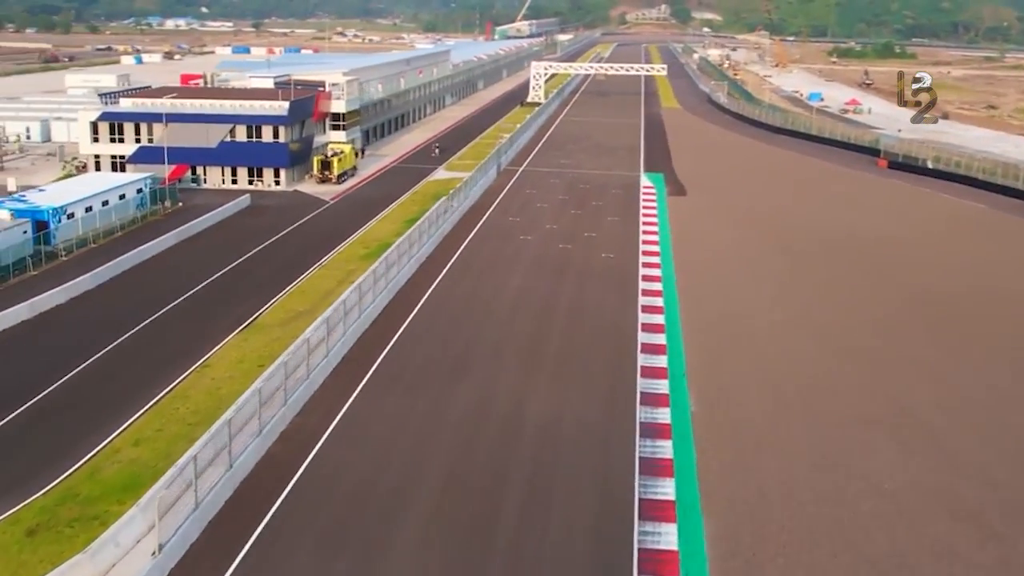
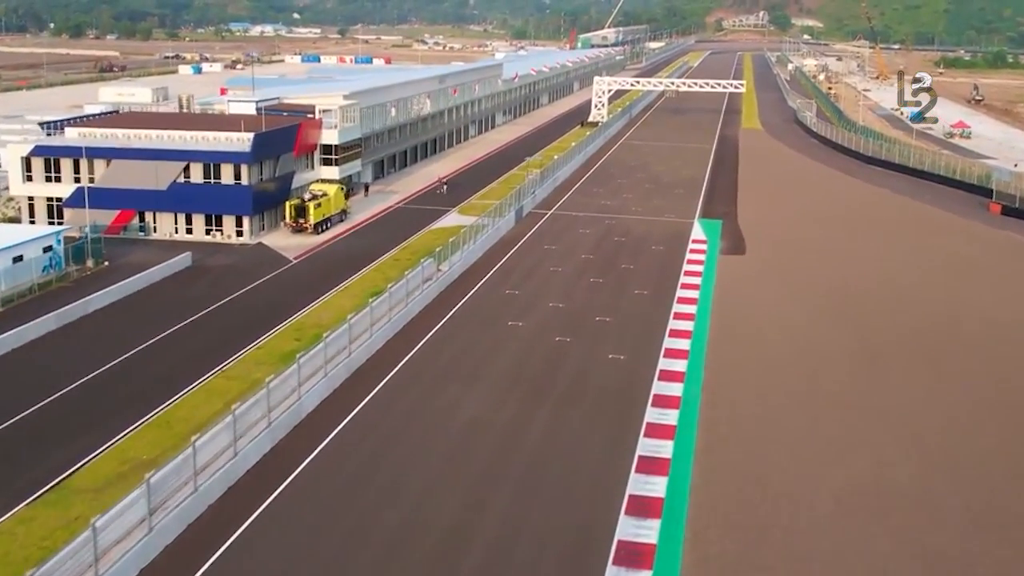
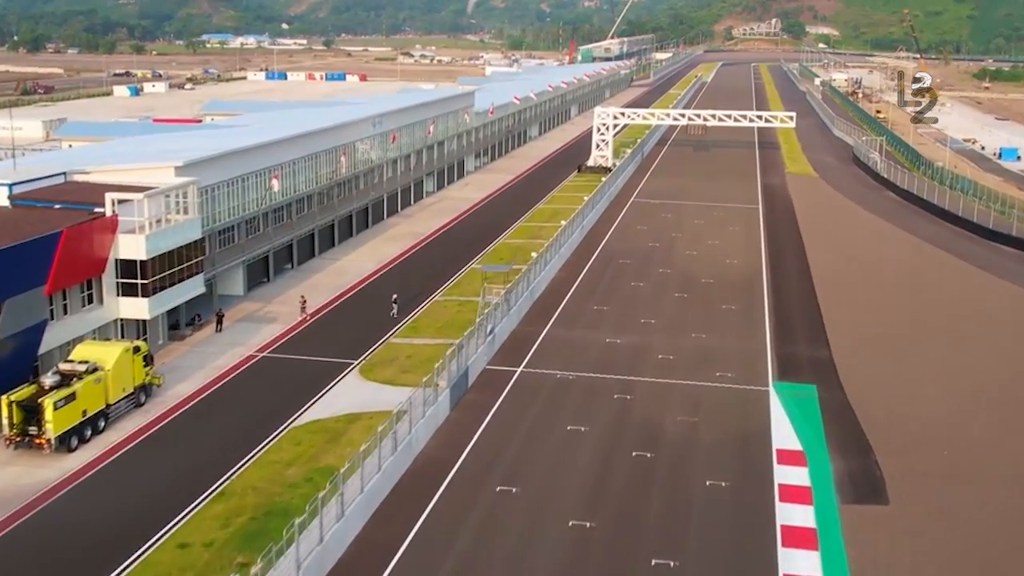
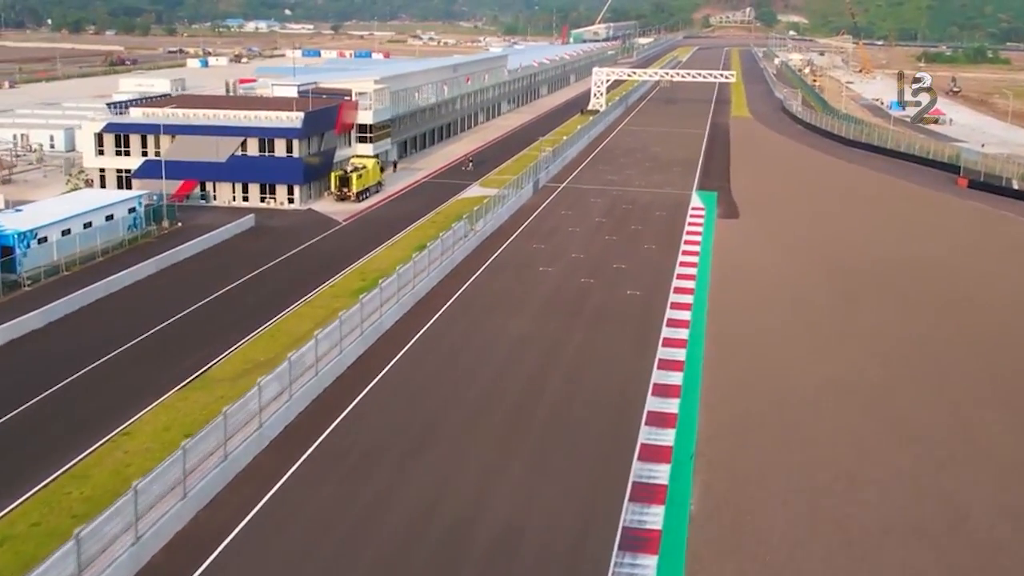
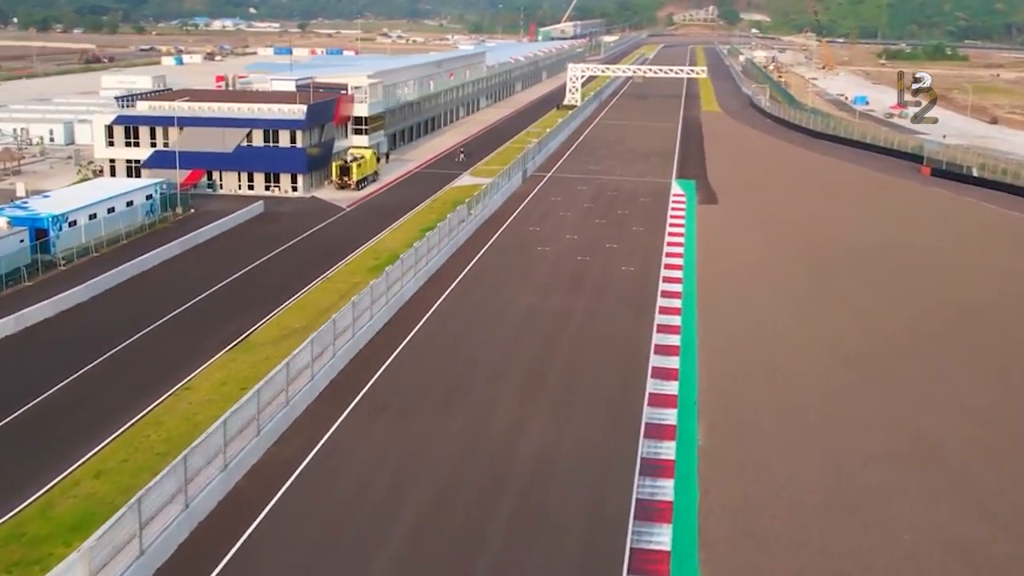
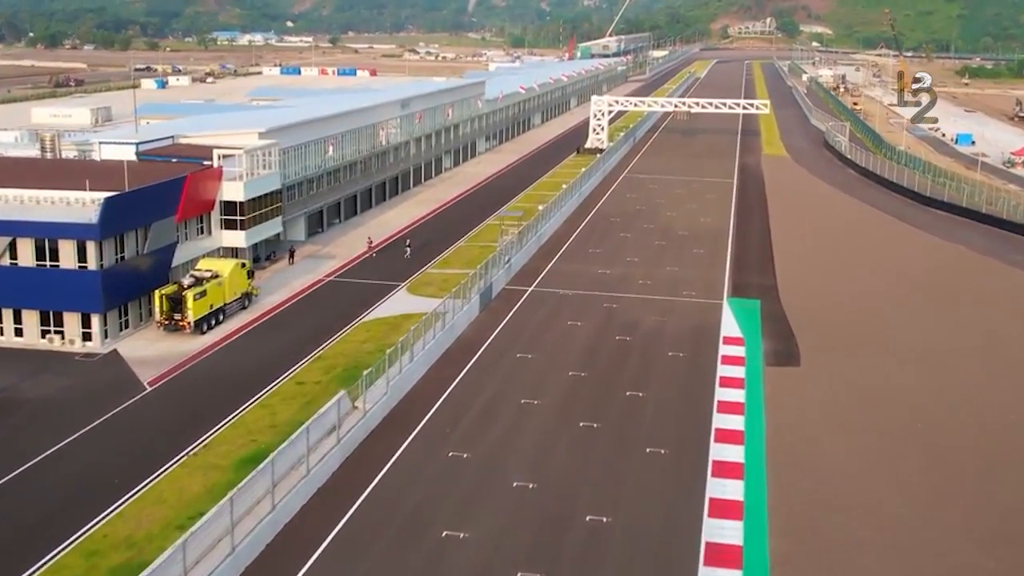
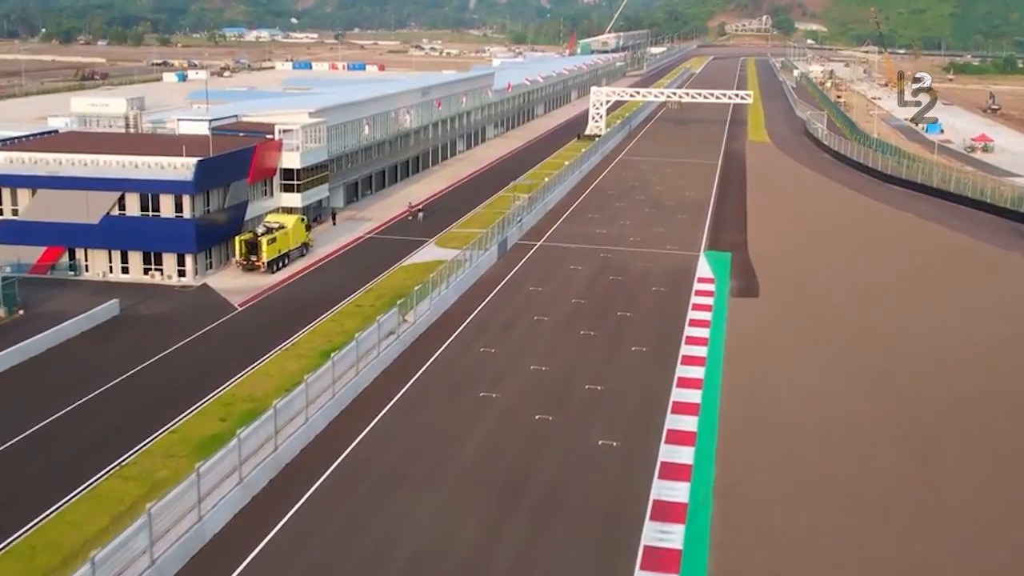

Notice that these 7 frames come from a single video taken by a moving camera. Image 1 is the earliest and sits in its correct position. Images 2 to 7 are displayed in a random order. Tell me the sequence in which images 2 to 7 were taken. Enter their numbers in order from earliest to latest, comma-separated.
5, 4, 2, 7, 6, 3
